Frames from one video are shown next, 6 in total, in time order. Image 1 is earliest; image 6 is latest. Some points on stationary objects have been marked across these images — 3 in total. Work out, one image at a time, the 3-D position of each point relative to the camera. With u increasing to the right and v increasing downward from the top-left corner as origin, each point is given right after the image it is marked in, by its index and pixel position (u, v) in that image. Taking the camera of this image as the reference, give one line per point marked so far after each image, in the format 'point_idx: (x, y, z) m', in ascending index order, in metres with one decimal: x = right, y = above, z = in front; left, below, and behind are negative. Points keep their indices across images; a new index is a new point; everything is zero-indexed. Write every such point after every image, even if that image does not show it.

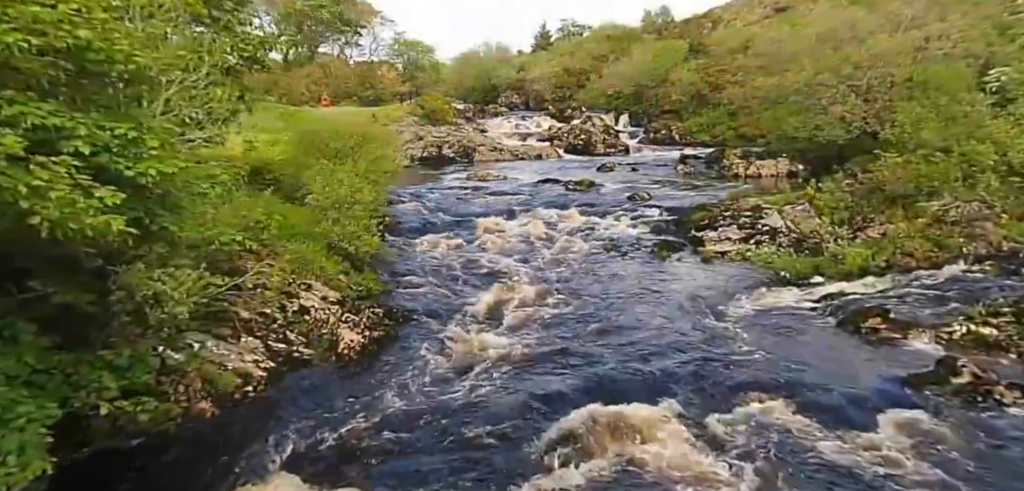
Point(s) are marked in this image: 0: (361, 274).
0: (-4.0, -0.8, +16.2) m
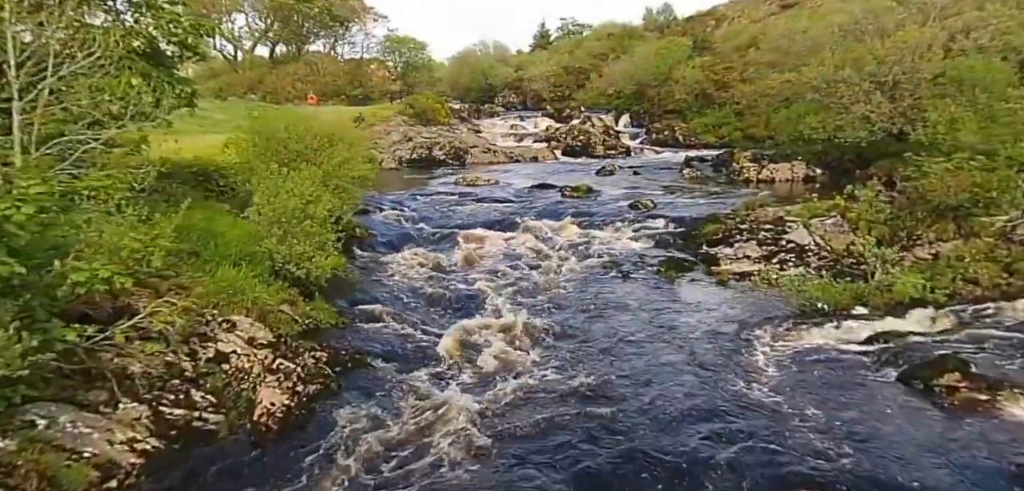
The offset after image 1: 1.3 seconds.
0: (-4.4, -1.3, +13.5) m
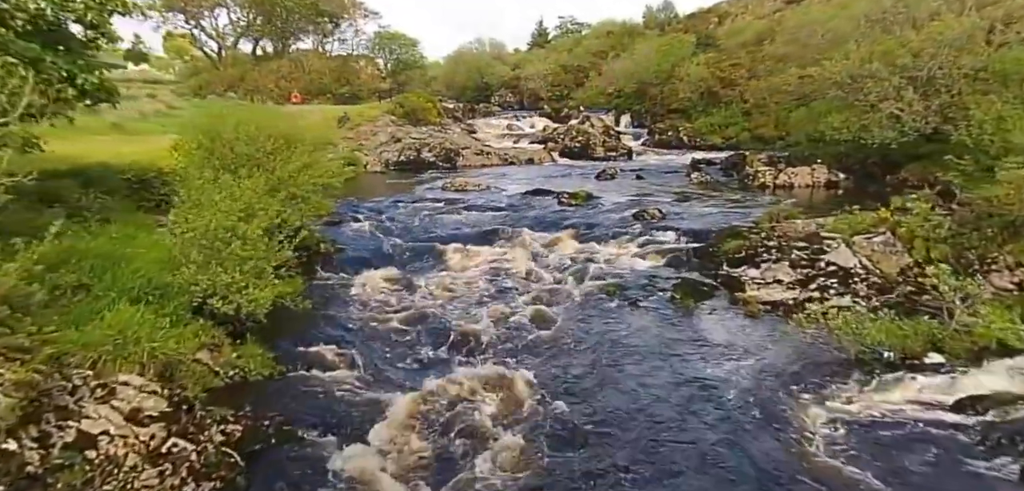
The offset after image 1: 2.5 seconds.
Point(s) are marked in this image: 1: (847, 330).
0: (-4.8, -1.8, +10.7) m
1: (+6.0, -1.5, +11.0) m
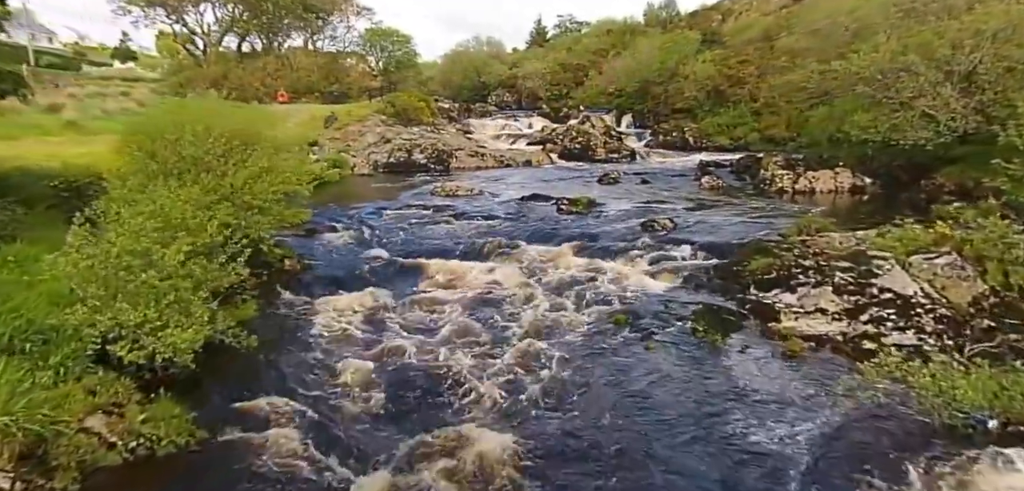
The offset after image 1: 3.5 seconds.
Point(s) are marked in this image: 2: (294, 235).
0: (-4.9, -2.2, +8.4) m
1: (+5.8, -1.9, +8.7) m
2: (-7.0, +0.3, +19.7) m
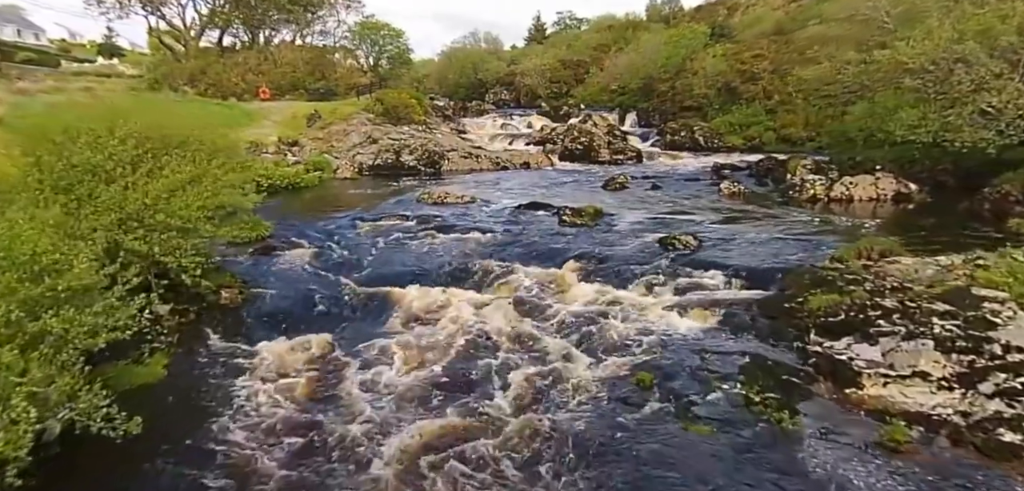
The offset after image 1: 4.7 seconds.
0: (-5.1, -2.8, +5.2) m
1: (+5.7, -2.5, +5.6) m
2: (-7.2, -0.2, +16.6) m
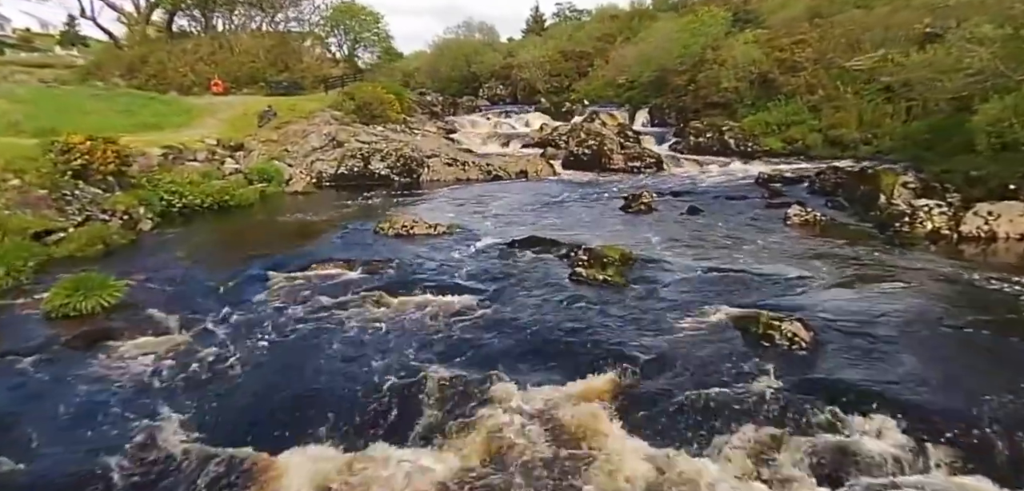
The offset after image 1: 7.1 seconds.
0: (-5.3, -4.3, -1.6) m
1: (+5.5, -4.1, -1.2) m
2: (-7.4, -1.7, +9.7) m
